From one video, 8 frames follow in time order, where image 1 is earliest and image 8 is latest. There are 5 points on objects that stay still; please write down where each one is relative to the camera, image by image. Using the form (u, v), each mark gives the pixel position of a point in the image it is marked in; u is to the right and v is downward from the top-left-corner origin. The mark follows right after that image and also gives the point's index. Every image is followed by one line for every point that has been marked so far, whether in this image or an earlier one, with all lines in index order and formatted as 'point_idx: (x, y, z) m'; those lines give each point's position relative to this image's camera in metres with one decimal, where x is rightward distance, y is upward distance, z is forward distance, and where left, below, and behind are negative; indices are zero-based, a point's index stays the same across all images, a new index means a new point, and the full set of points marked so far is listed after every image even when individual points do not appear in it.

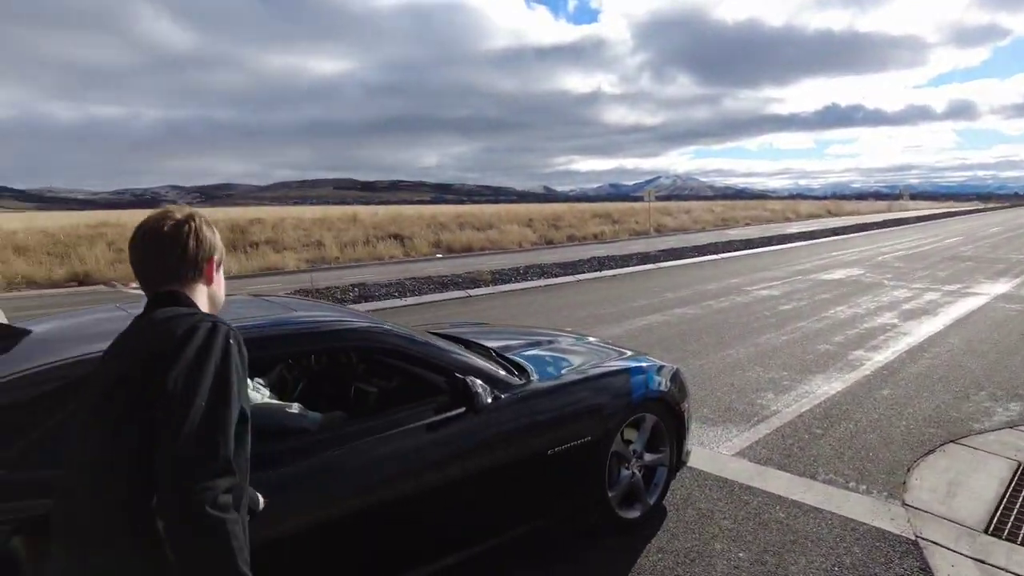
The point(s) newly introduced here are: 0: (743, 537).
0: (+1.2, -1.3, +3.3) m
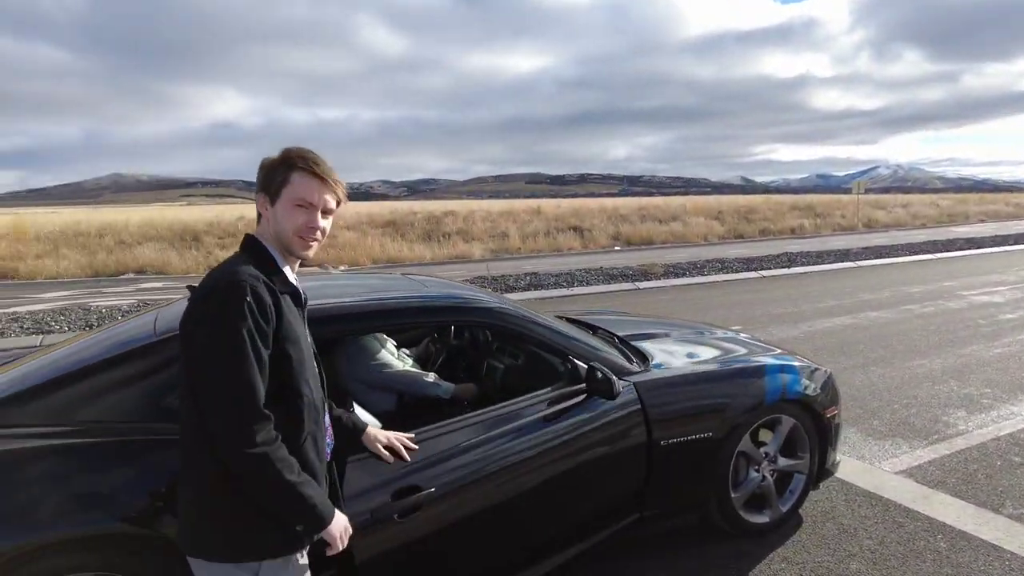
0: (+1.7, -1.3, +3.0) m
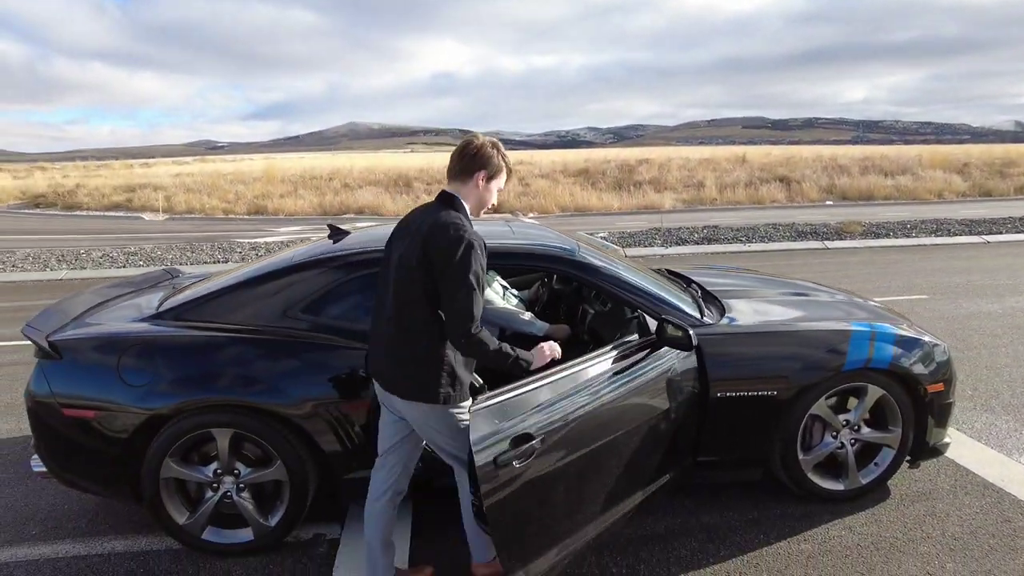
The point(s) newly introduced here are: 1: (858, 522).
0: (+2.0, -1.1, +2.8) m
1: (+1.6, -1.1, +3.0) m
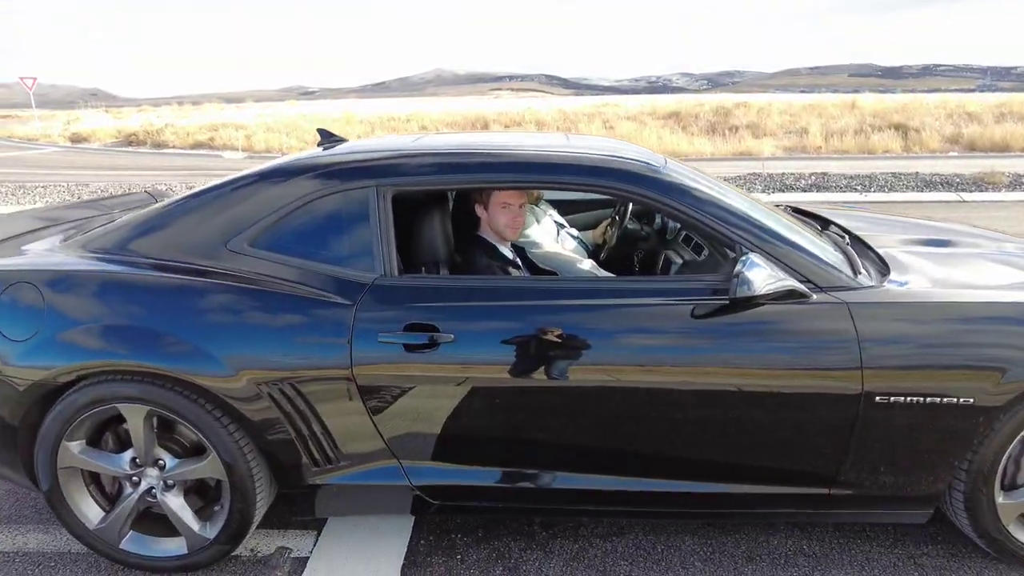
0: (+2.0, -1.0, +1.7) m
1: (+1.7, -0.9, +1.9) m
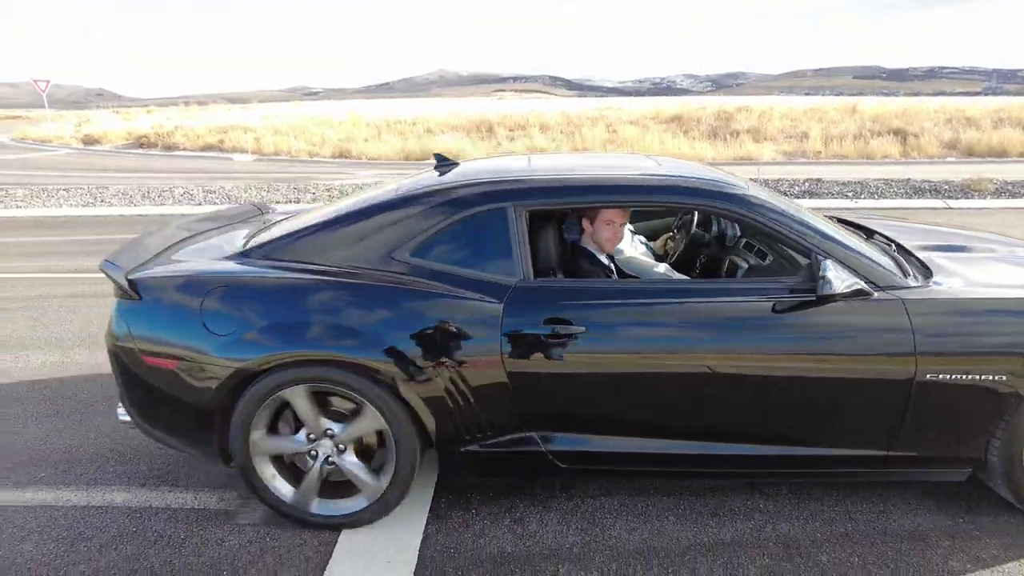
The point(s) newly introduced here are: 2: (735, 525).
0: (+2.0, -1.0, +2.1) m
1: (+1.7, -1.0, +2.4) m
2: (+0.9, -0.9, +2.5) m
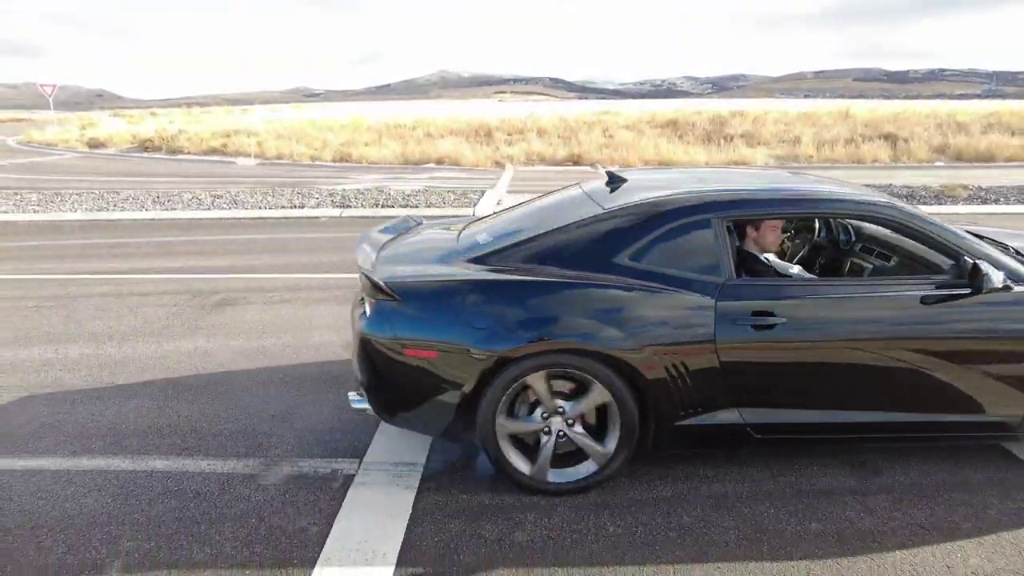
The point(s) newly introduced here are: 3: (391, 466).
0: (+1.9, -1.0, +2.6) m
1: (+1.6, -1.0, +2.9) m
2: (+0.8, -0.9, +3.0) m
3: (-0.6, -0.9, +3.2) m
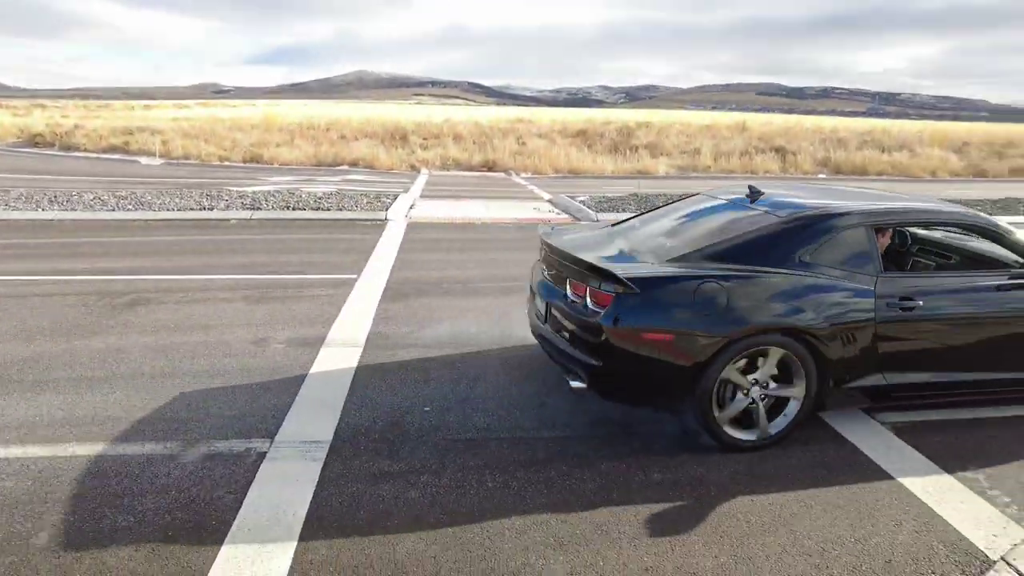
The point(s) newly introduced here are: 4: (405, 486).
0: (+1.4, -1.0, +3.3) m
1: (+1.1, -0.9, +3.5) m
2: (+0.2, -0.9, +3.6) m
3: (-1.2, -0.9, +3.6) m
4: (-0.5, -1.0, +3.2) m
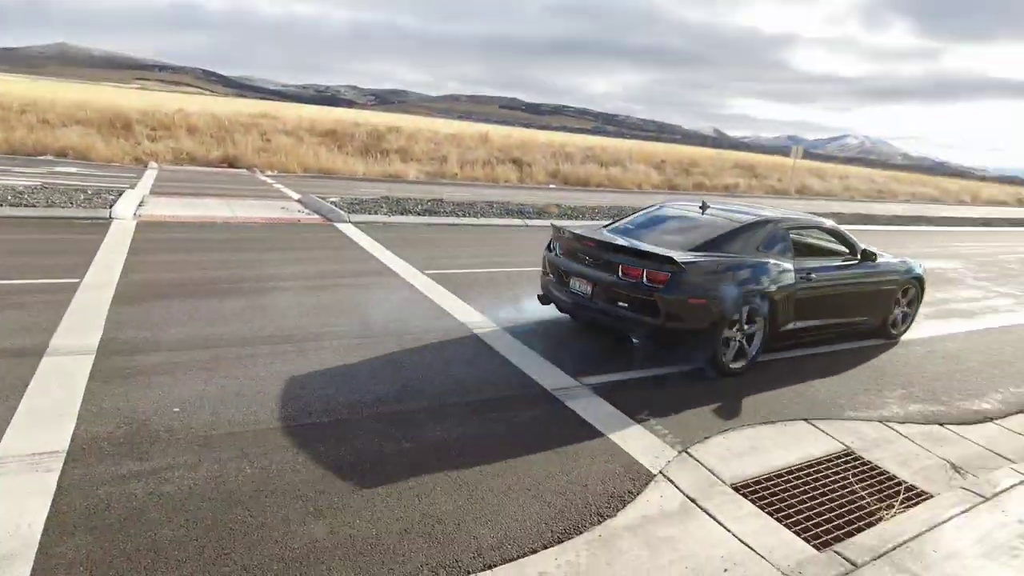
0: (0.0, -0.9, +4.0) m
1: (-0.4, -0.9, +4.1) m
2: (-1.2, -0.9, +3.8) m
3: (-2.5, -0.9, +3.3) m
4: (-1.8, -1.0, +3.2) m
